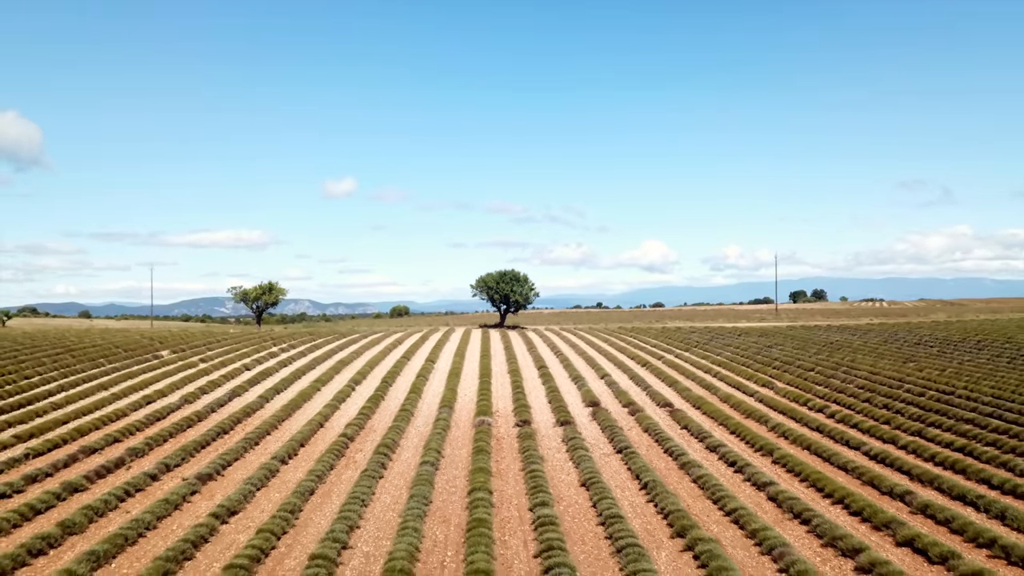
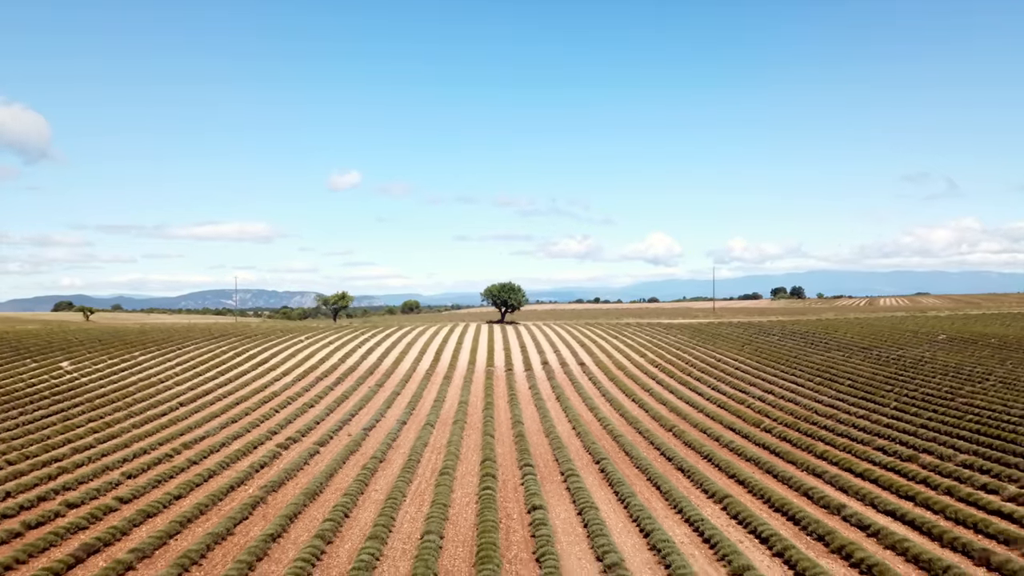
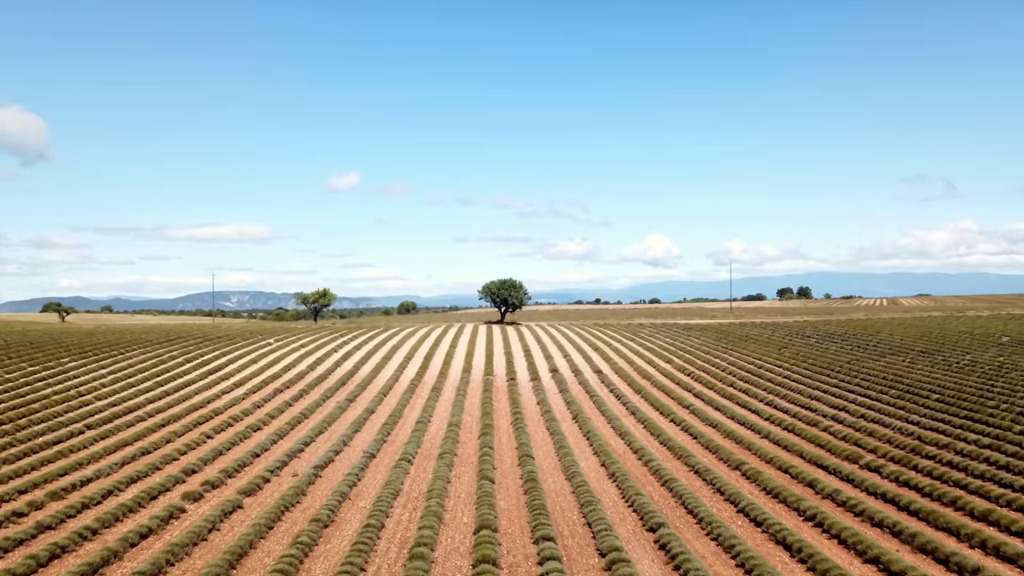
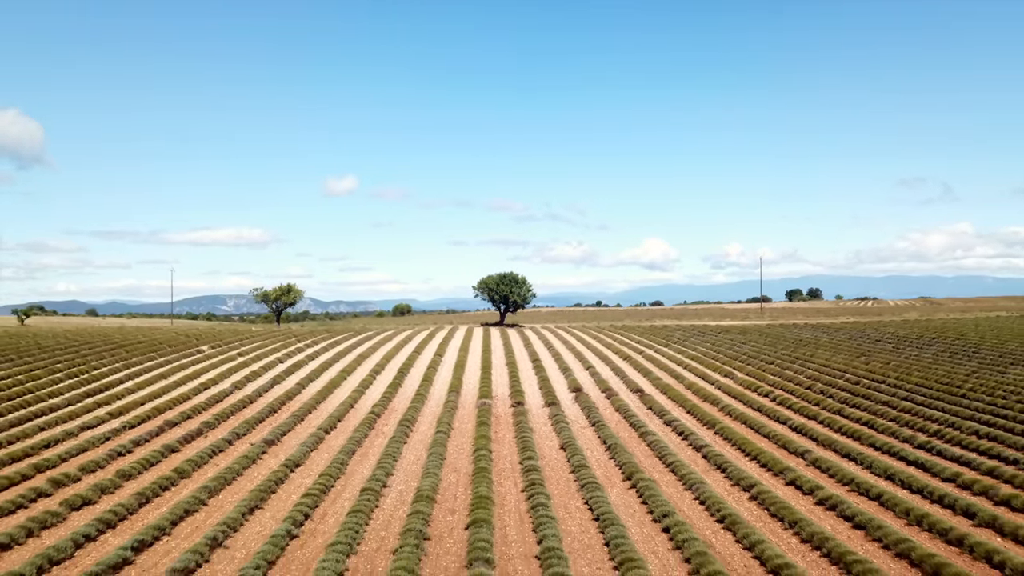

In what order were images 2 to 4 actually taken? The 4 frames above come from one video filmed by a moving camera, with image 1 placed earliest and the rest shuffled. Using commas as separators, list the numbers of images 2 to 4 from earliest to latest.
4, 3, 2
